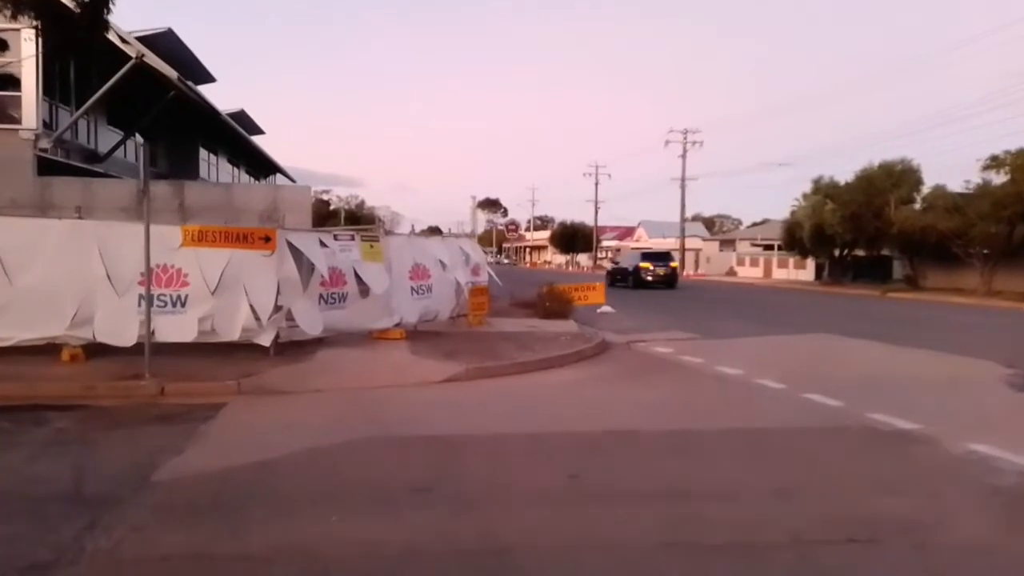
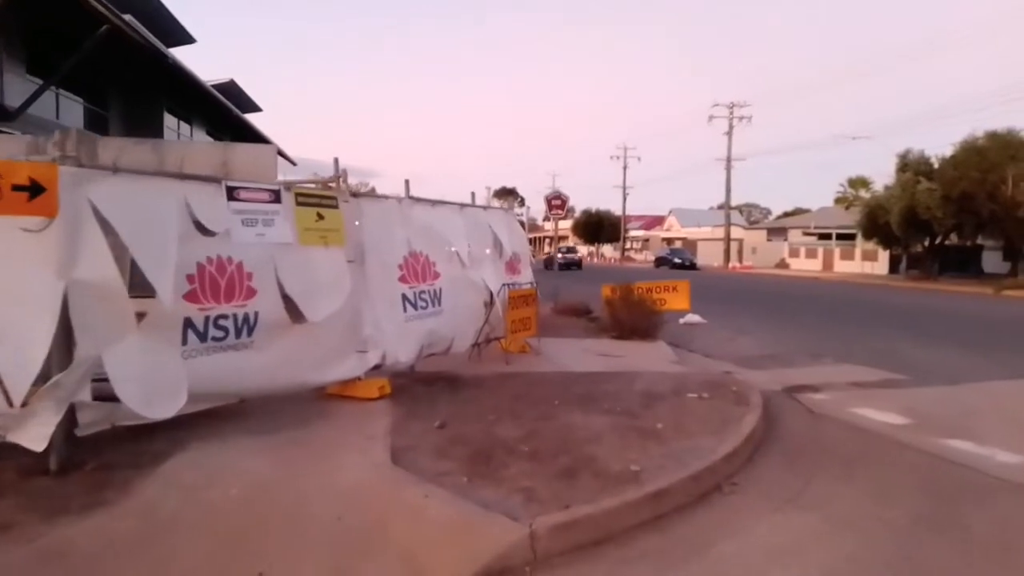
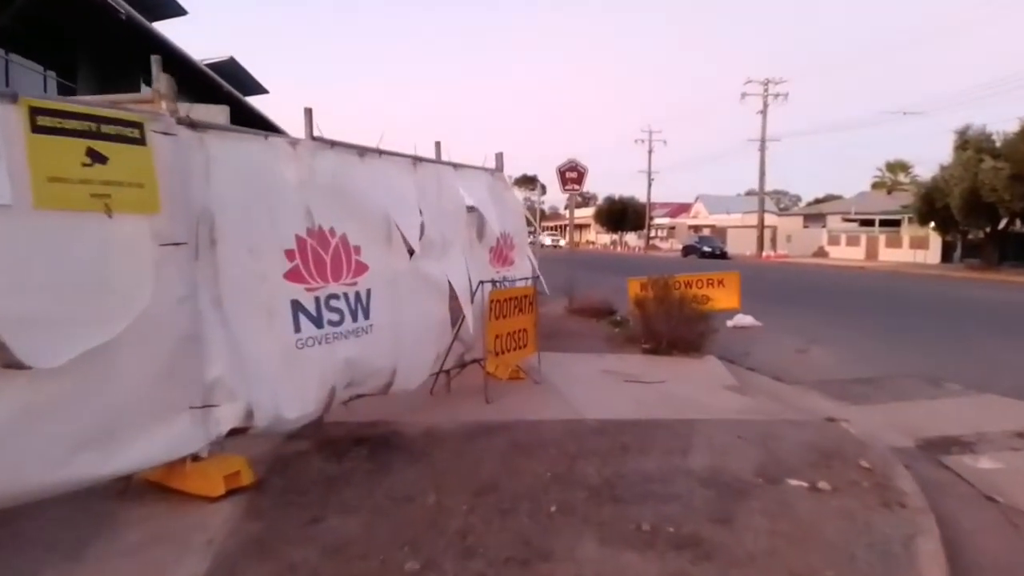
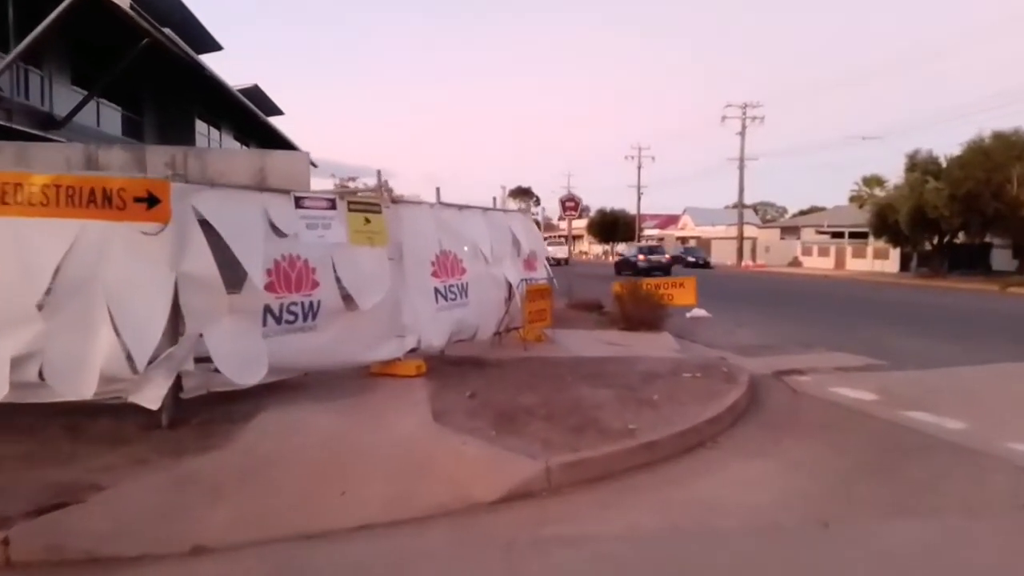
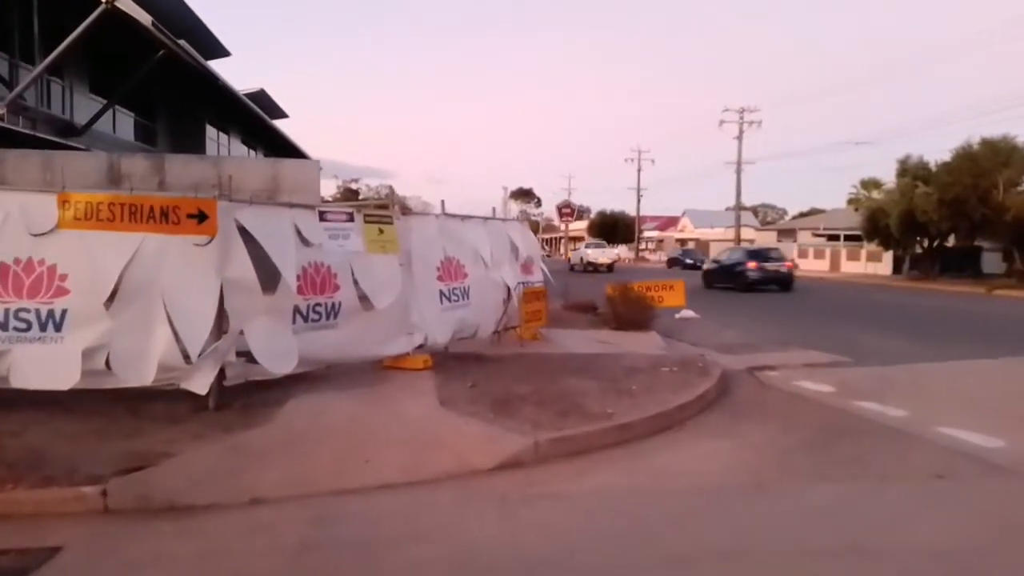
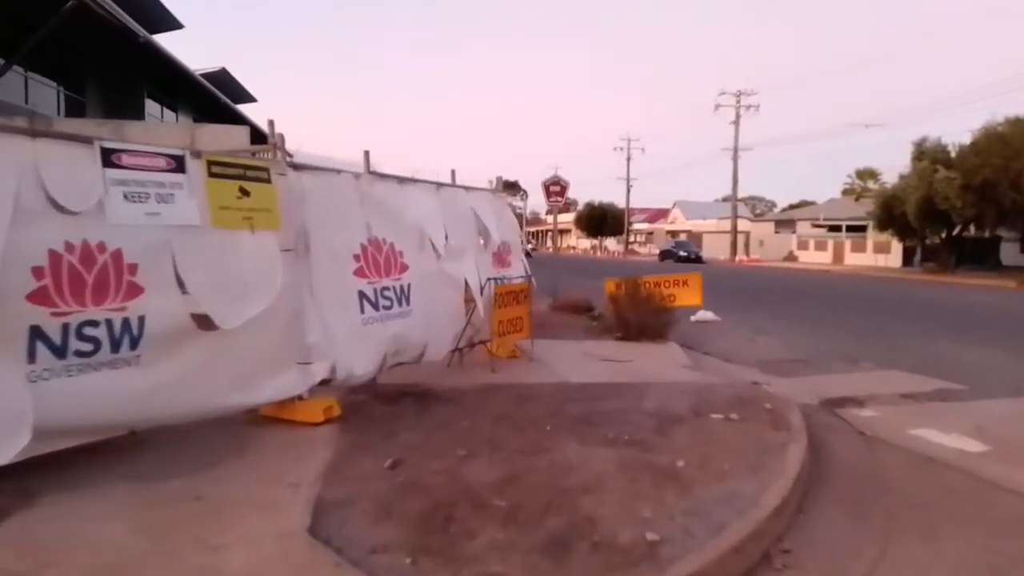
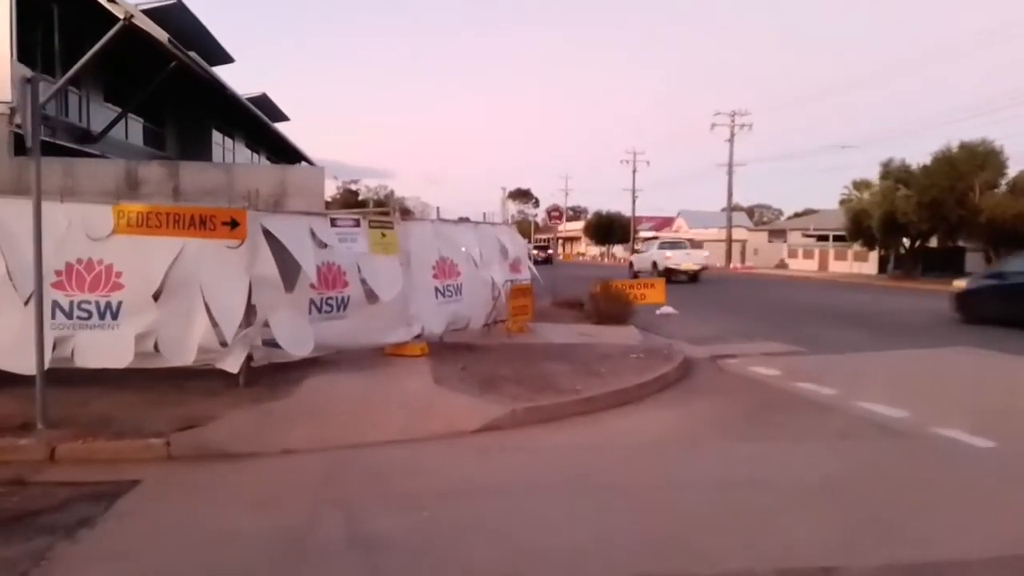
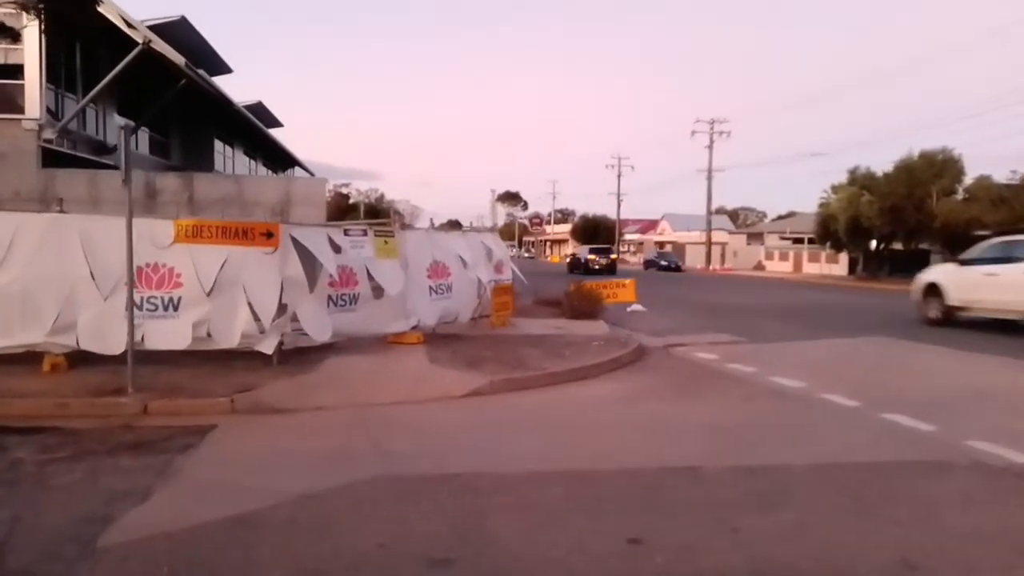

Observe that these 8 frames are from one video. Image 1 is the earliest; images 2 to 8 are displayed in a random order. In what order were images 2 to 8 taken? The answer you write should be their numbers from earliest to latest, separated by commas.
8, 7, 5, 4, 2, 6, 3
